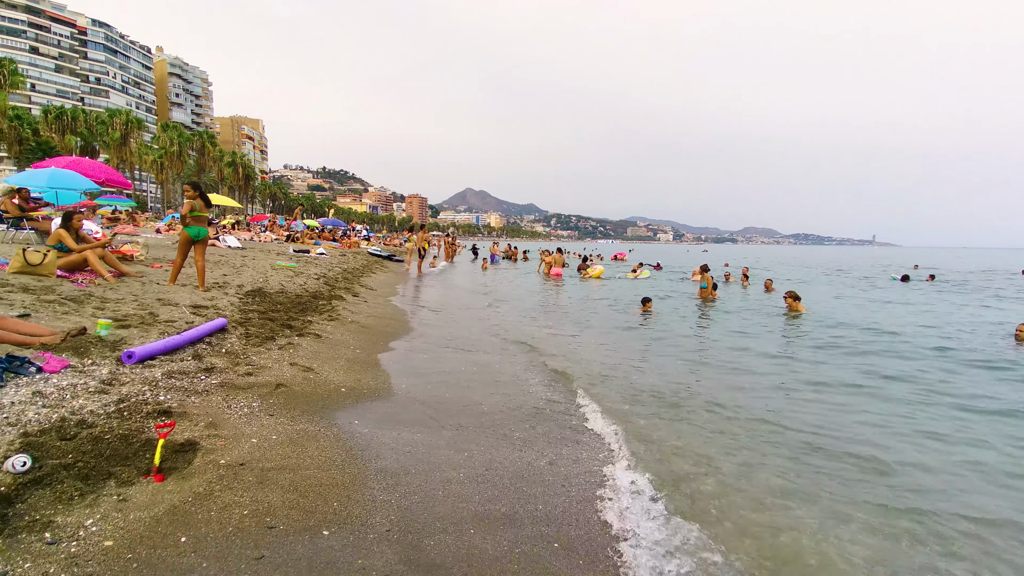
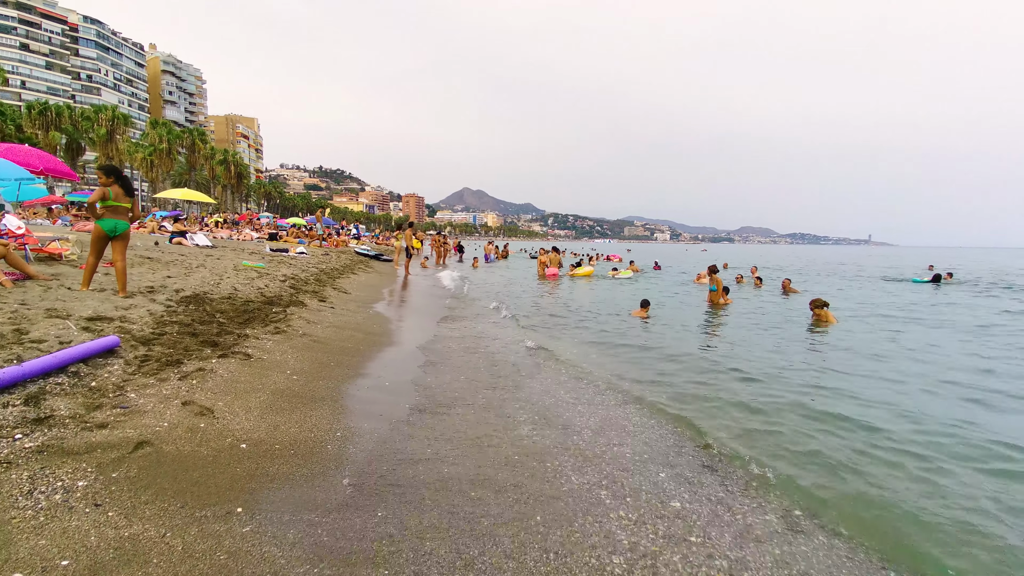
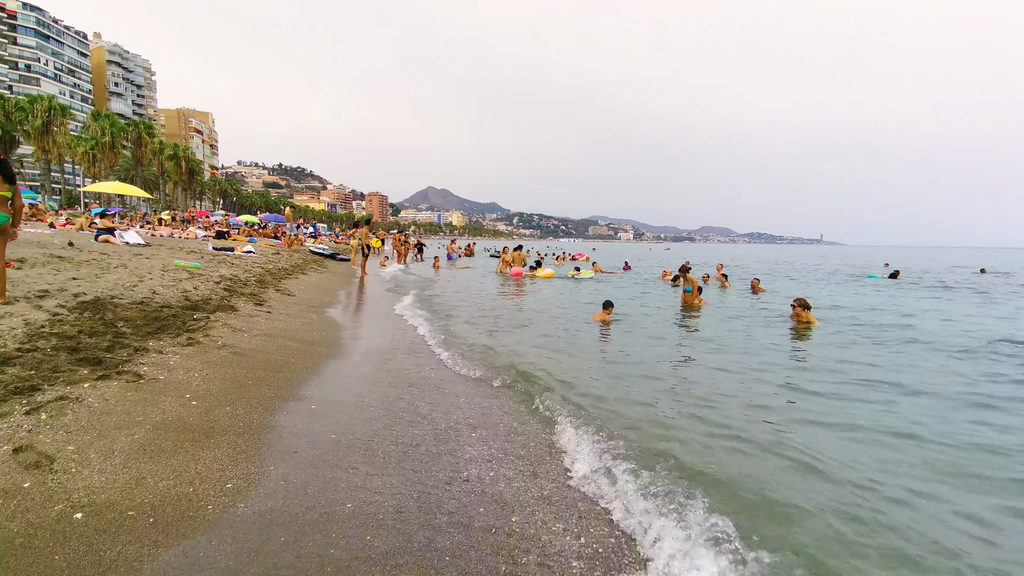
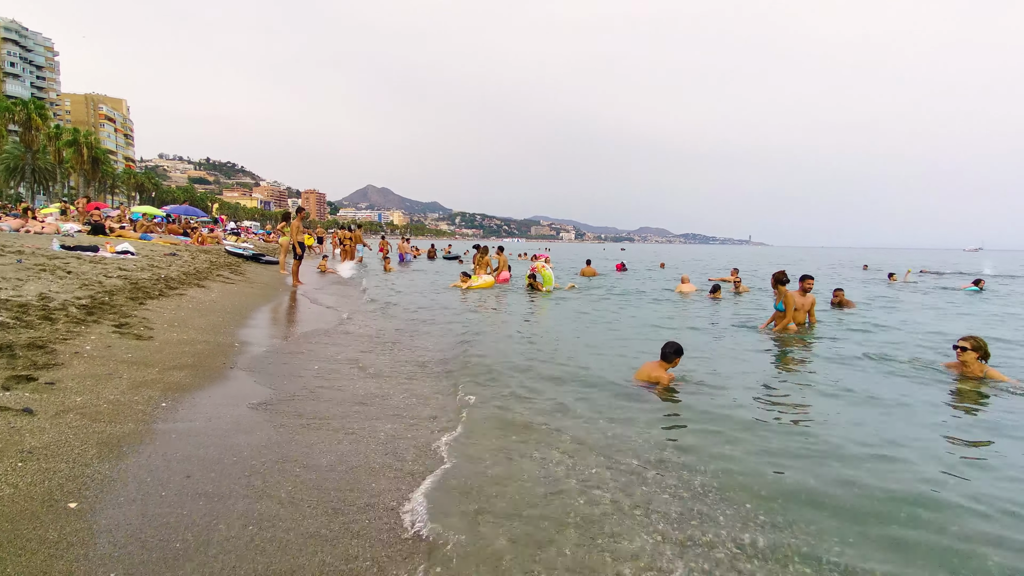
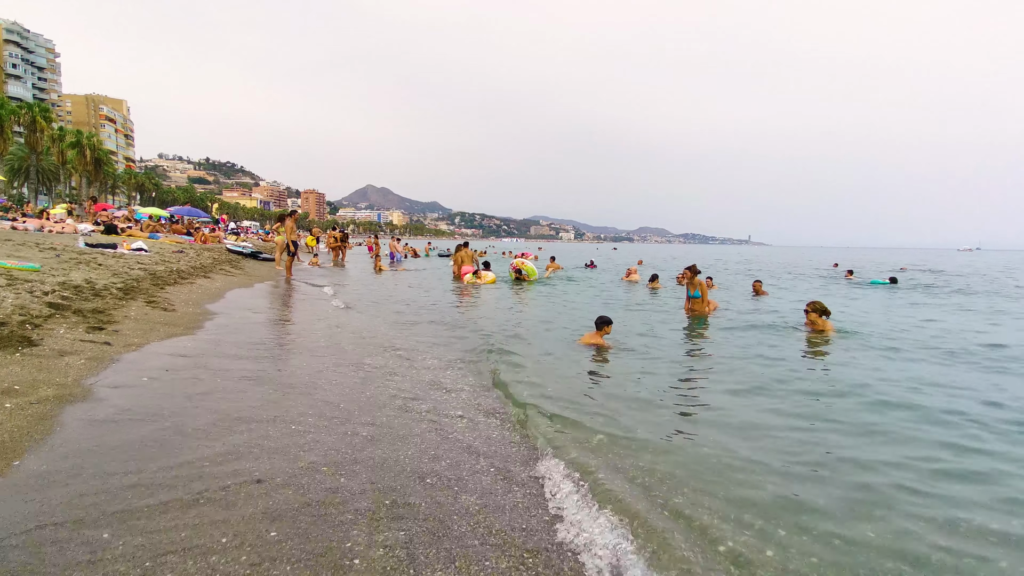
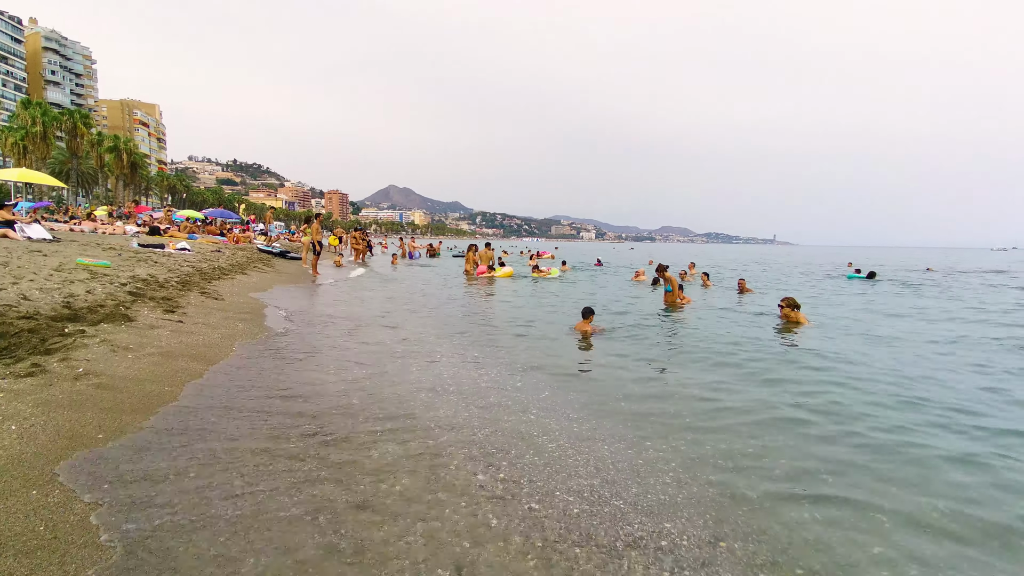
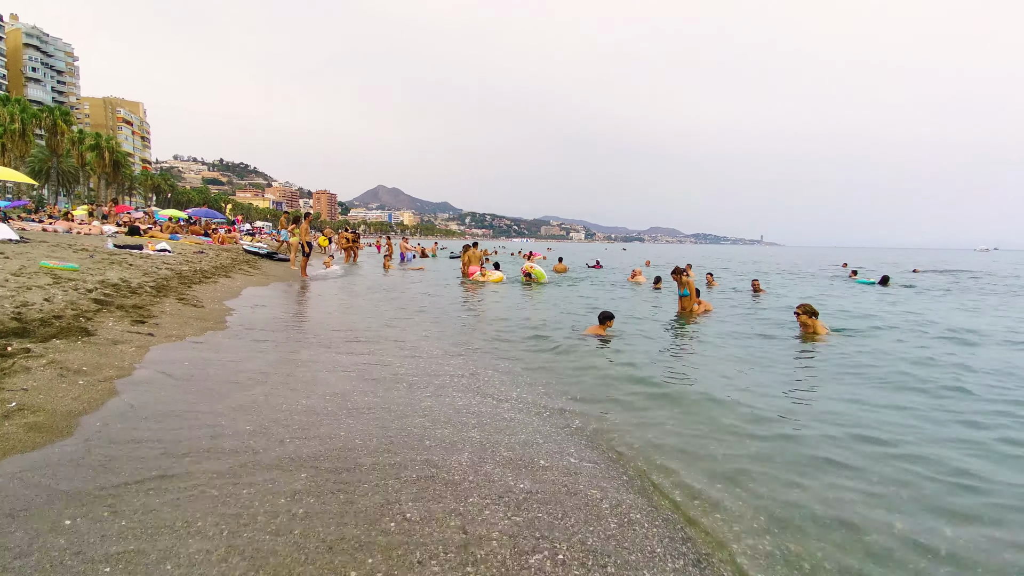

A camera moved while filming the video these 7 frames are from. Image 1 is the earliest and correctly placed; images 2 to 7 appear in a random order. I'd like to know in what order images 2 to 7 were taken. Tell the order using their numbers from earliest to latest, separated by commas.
2, 3, 6, 7, 5, 4
